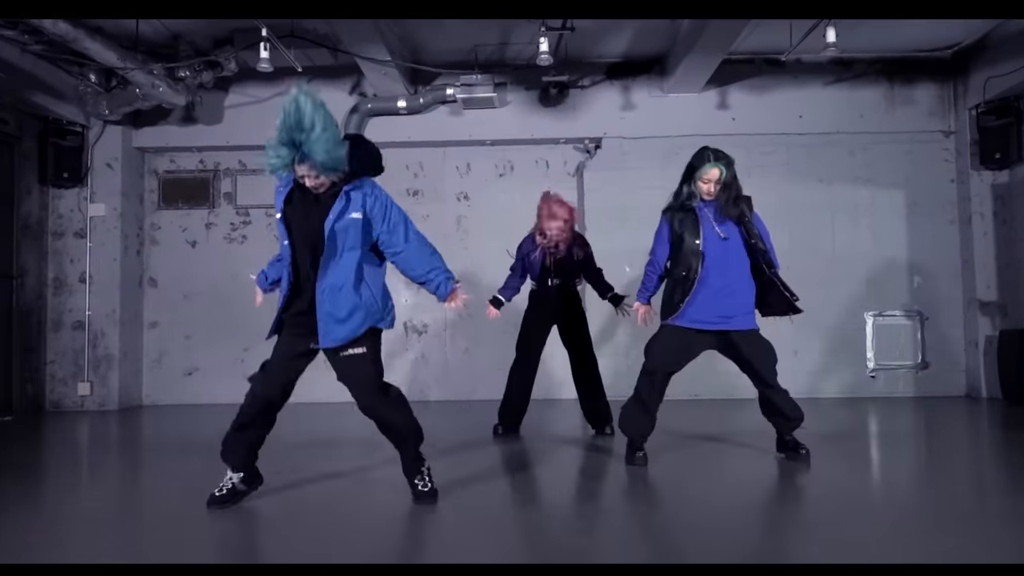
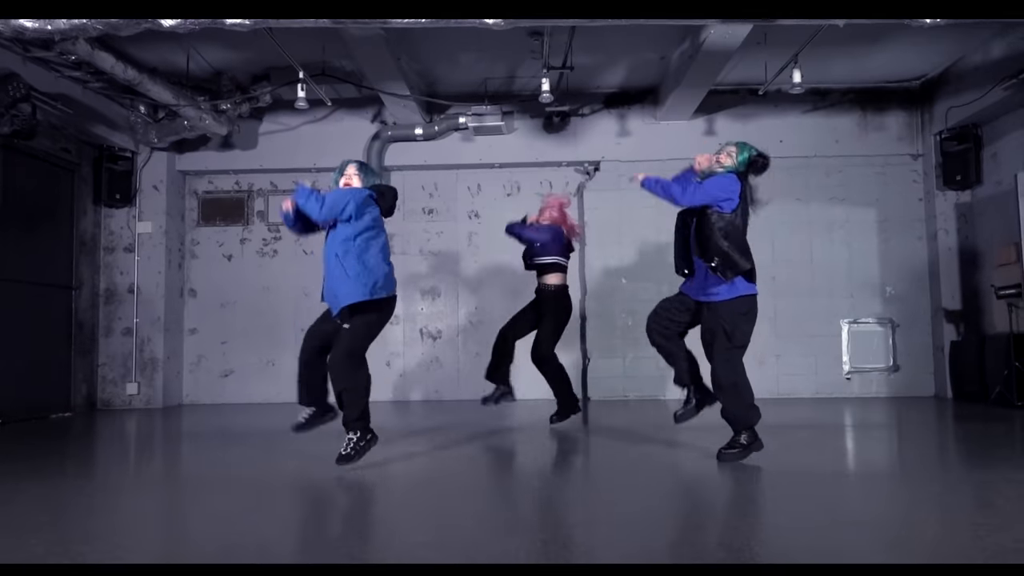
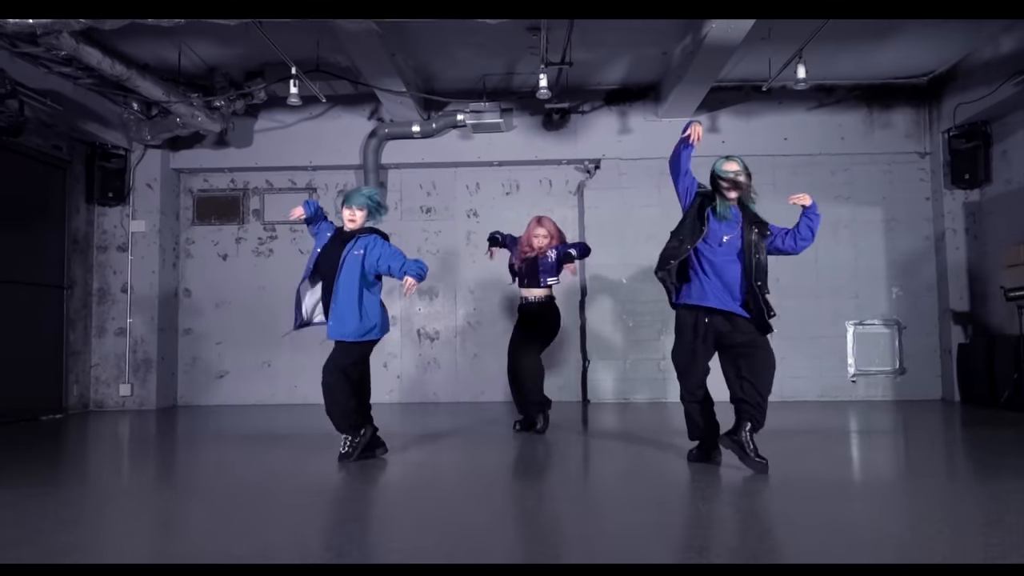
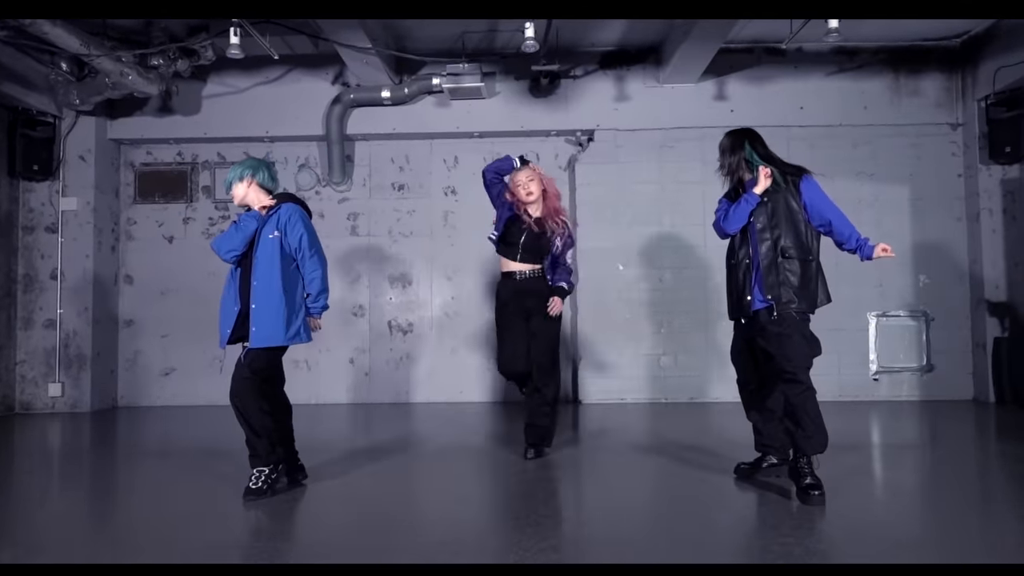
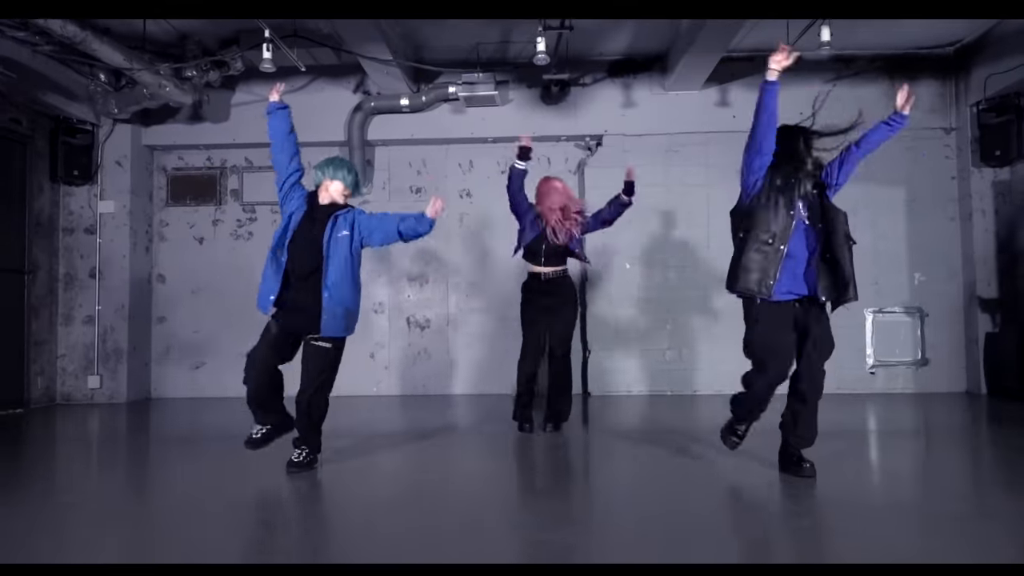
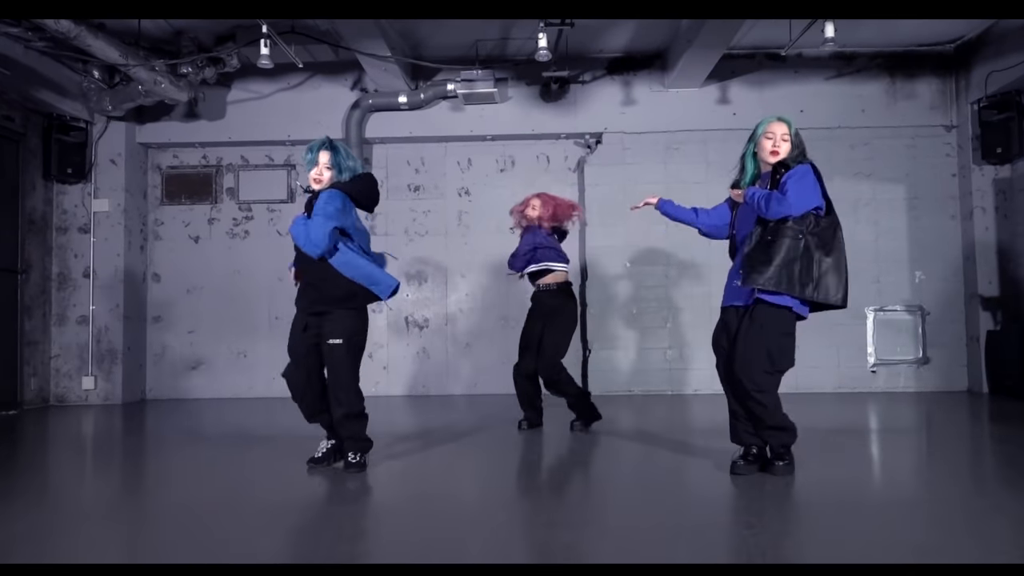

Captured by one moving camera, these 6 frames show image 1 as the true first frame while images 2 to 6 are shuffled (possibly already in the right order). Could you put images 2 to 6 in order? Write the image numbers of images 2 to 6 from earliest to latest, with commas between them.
2, 6, 3, 5, 4
